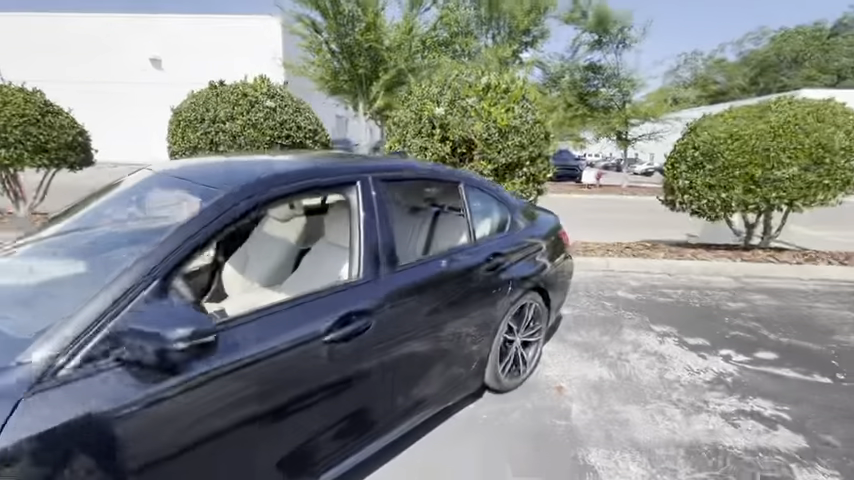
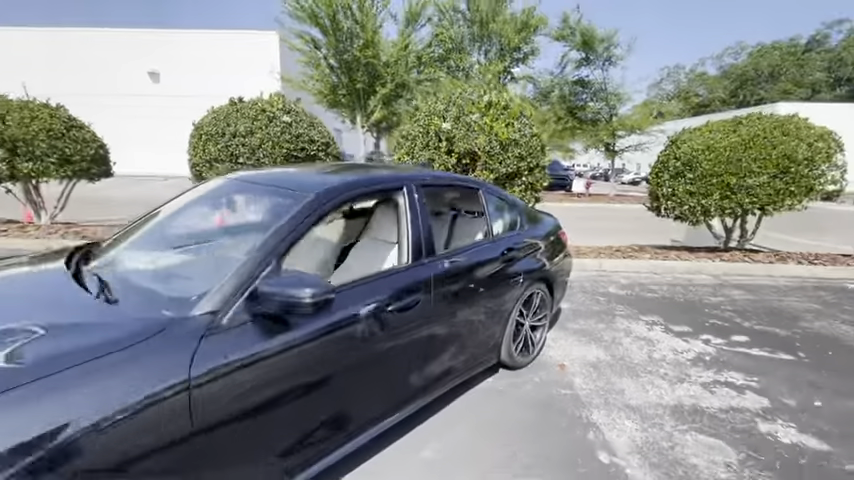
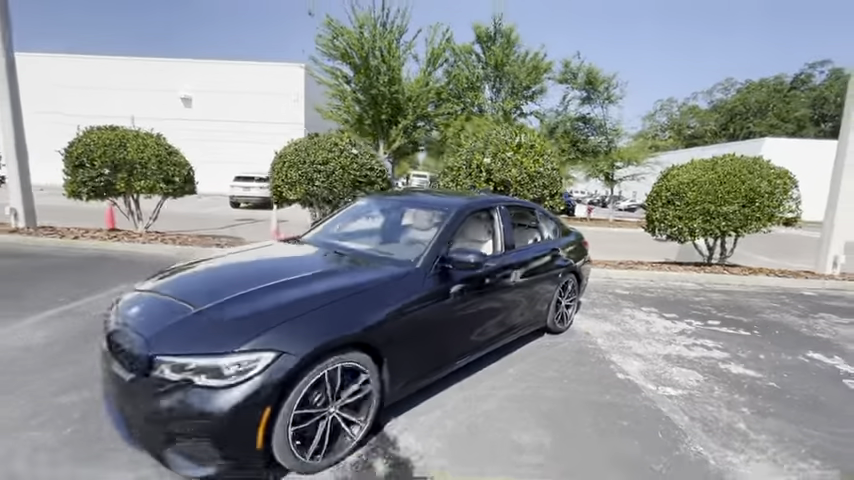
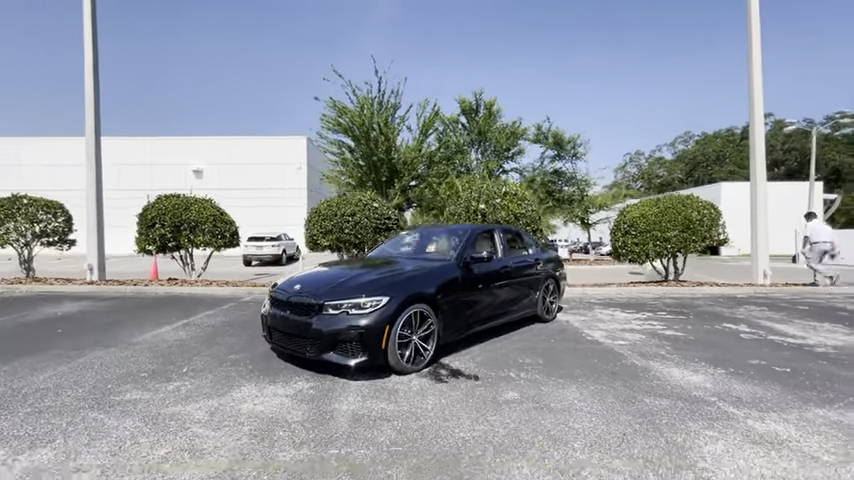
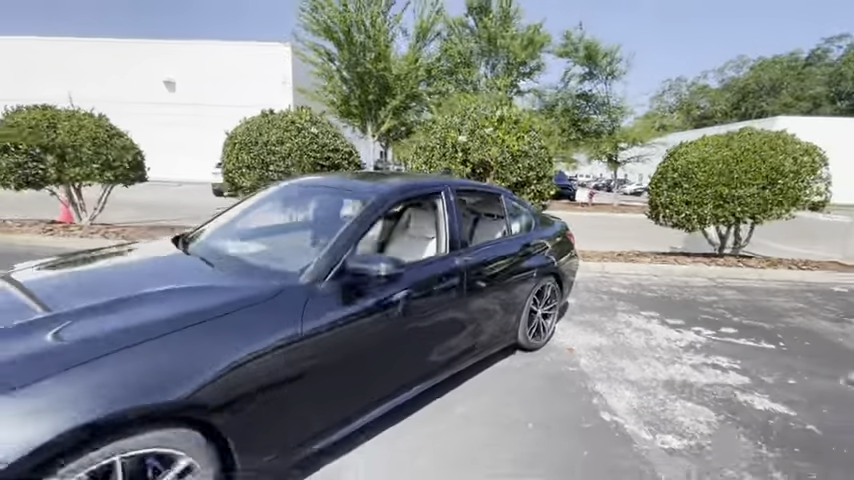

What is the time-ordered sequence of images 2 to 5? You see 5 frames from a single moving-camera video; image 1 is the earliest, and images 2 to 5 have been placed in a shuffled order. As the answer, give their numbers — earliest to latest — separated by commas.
2, 5, 3, 4
